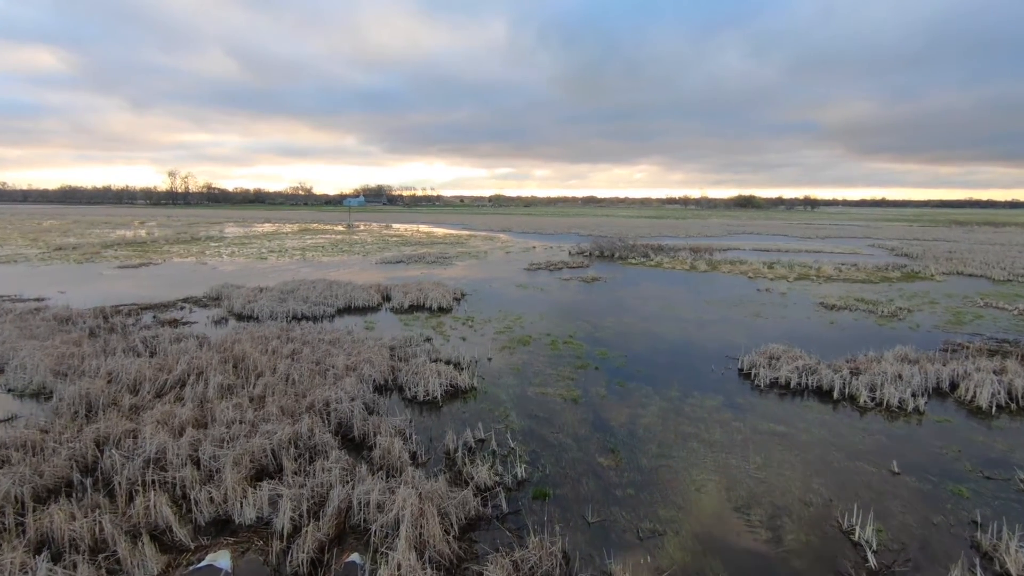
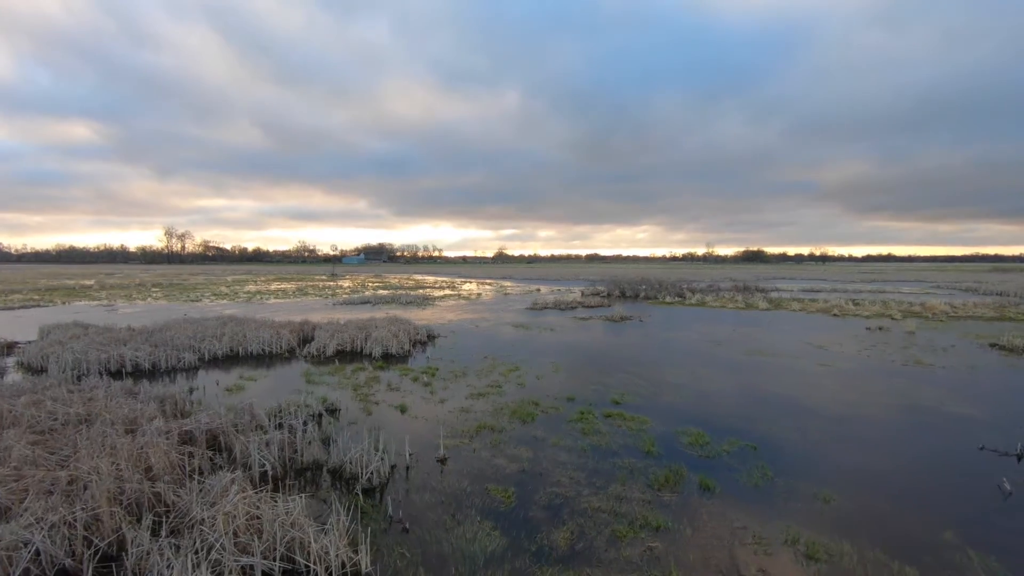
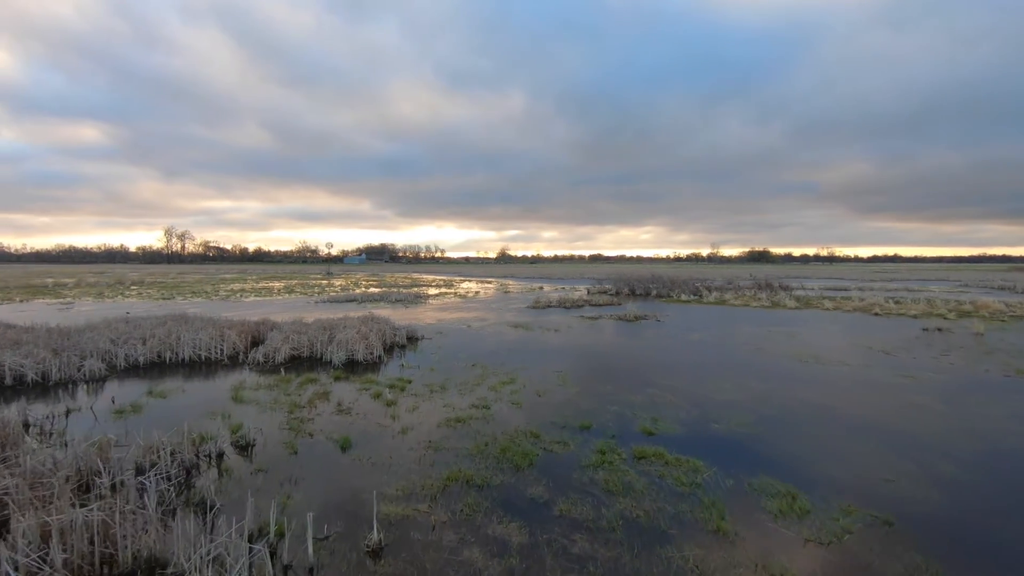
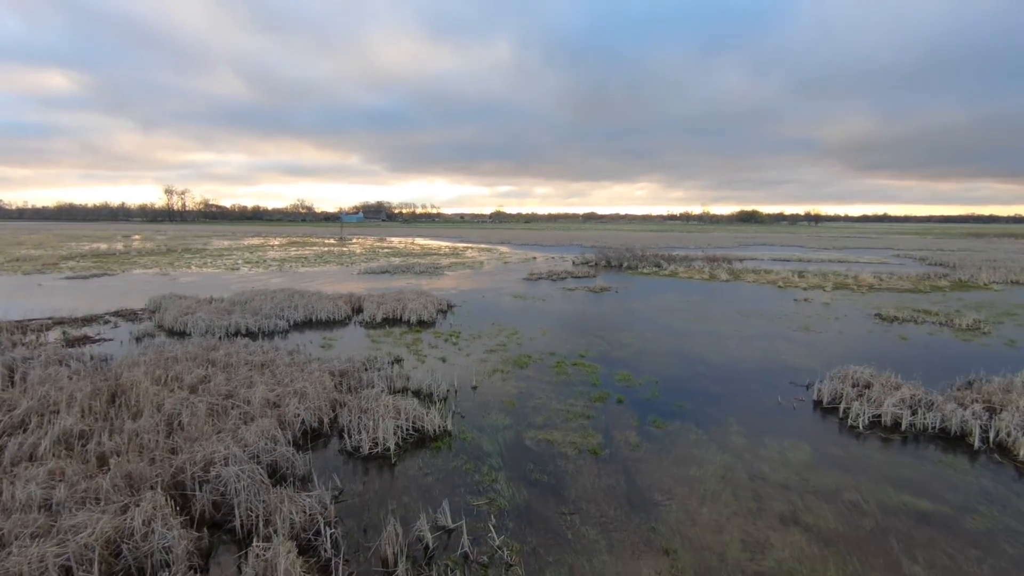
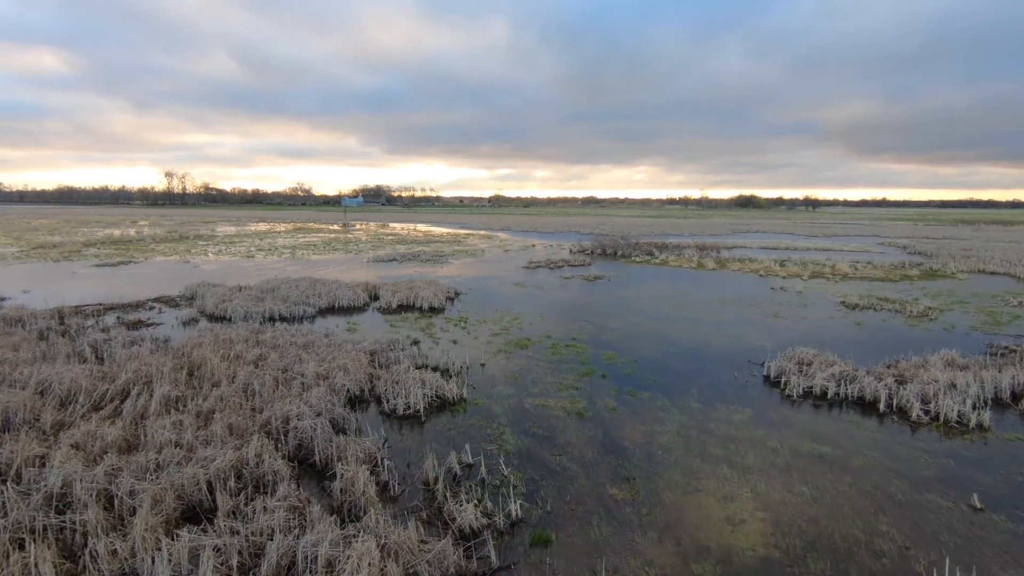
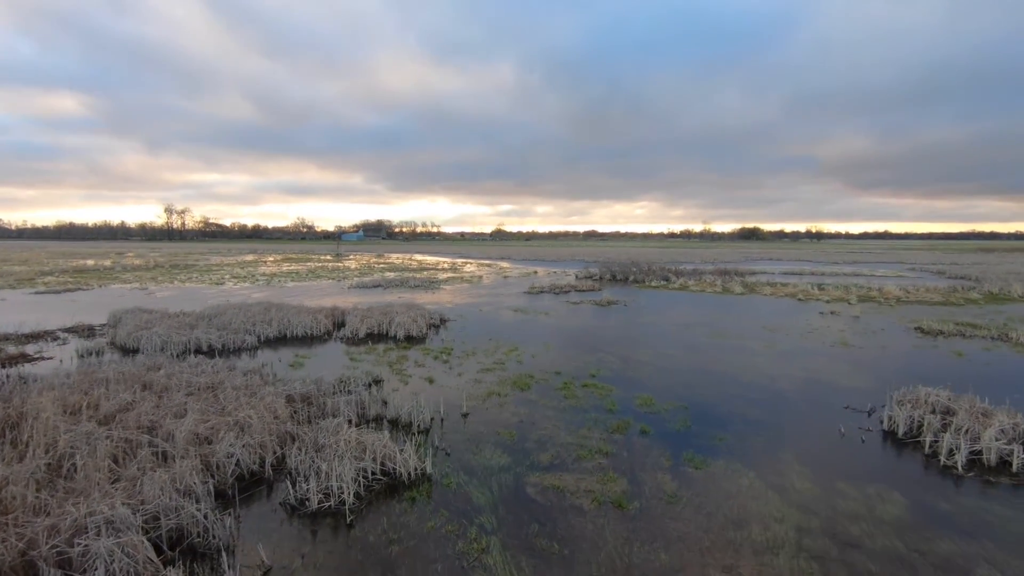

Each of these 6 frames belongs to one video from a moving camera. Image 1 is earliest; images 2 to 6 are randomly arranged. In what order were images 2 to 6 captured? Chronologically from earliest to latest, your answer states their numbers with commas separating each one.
5, 4, 6, 2, 3
